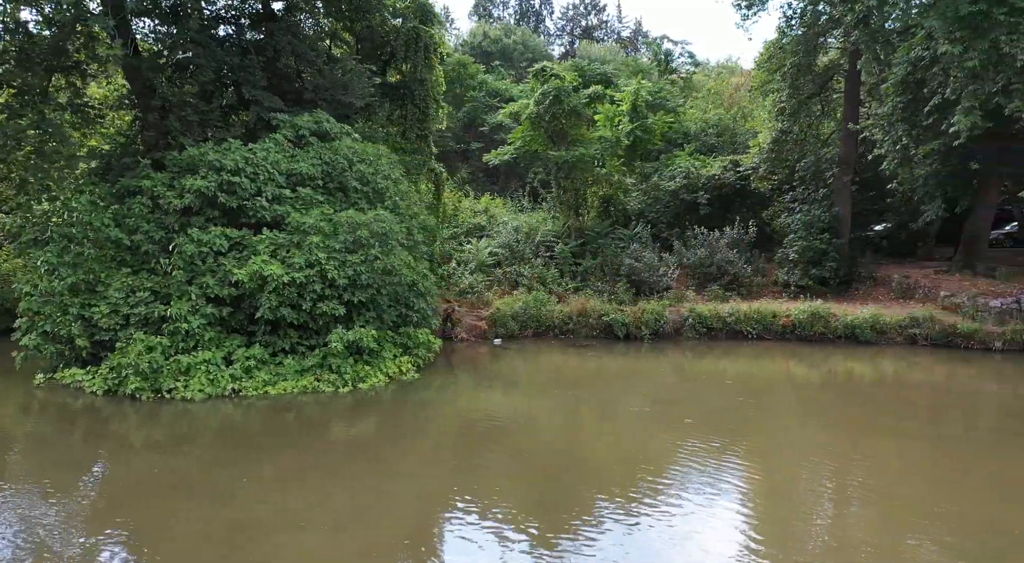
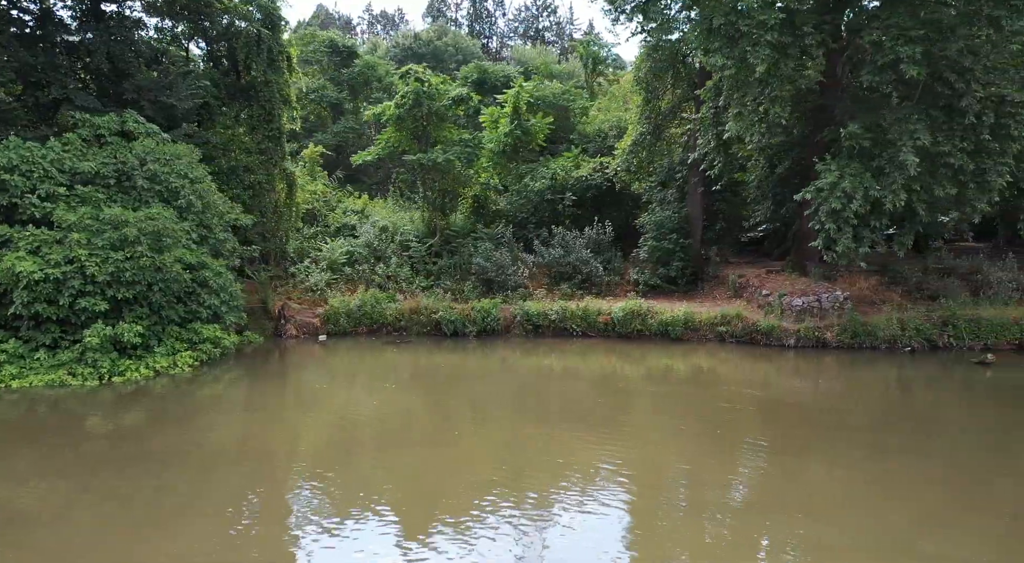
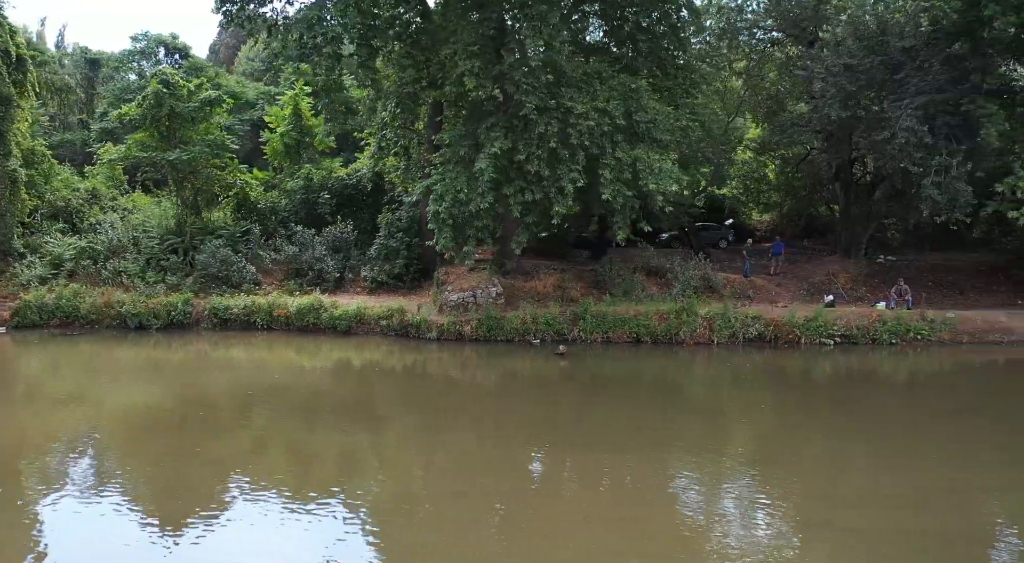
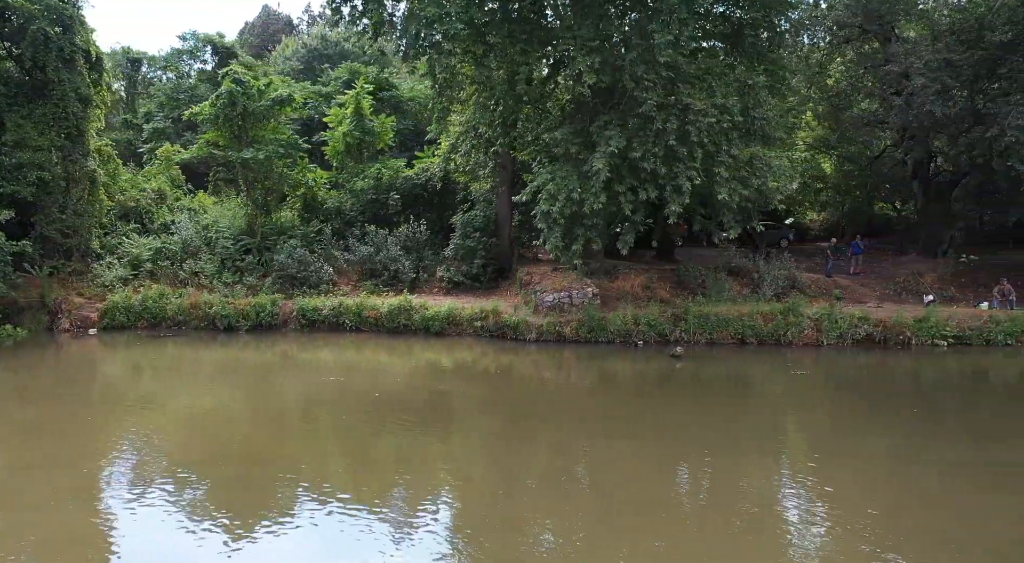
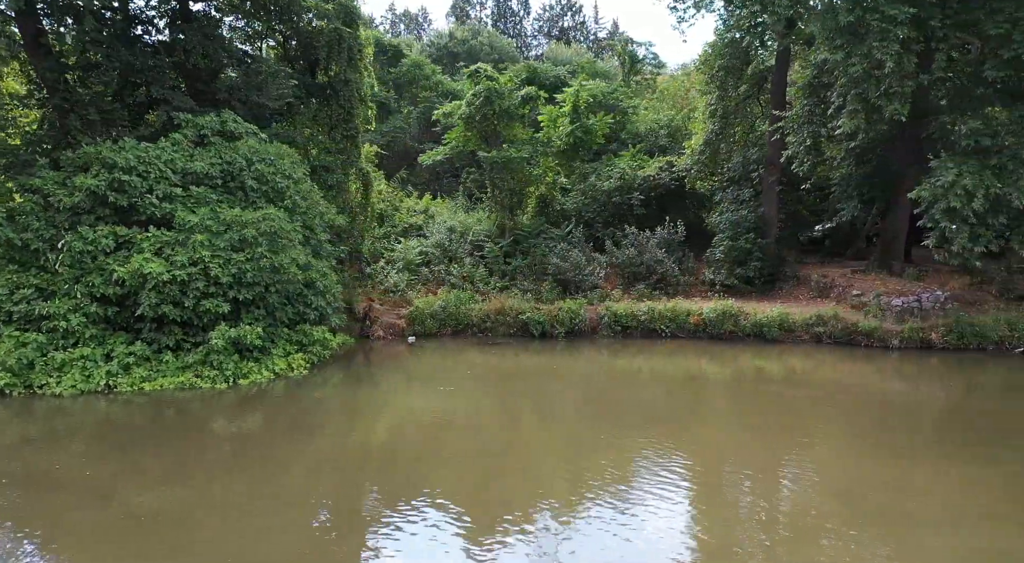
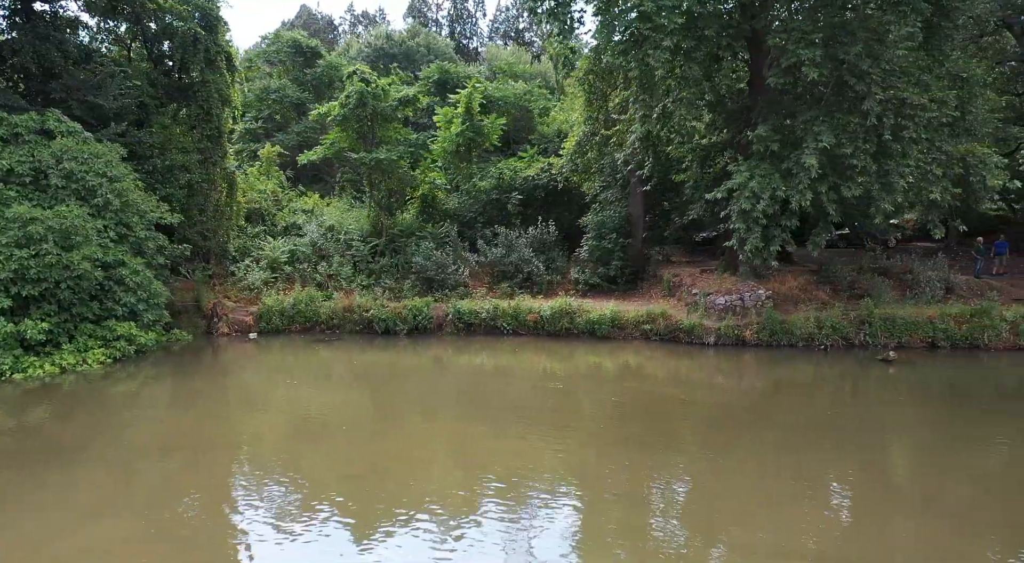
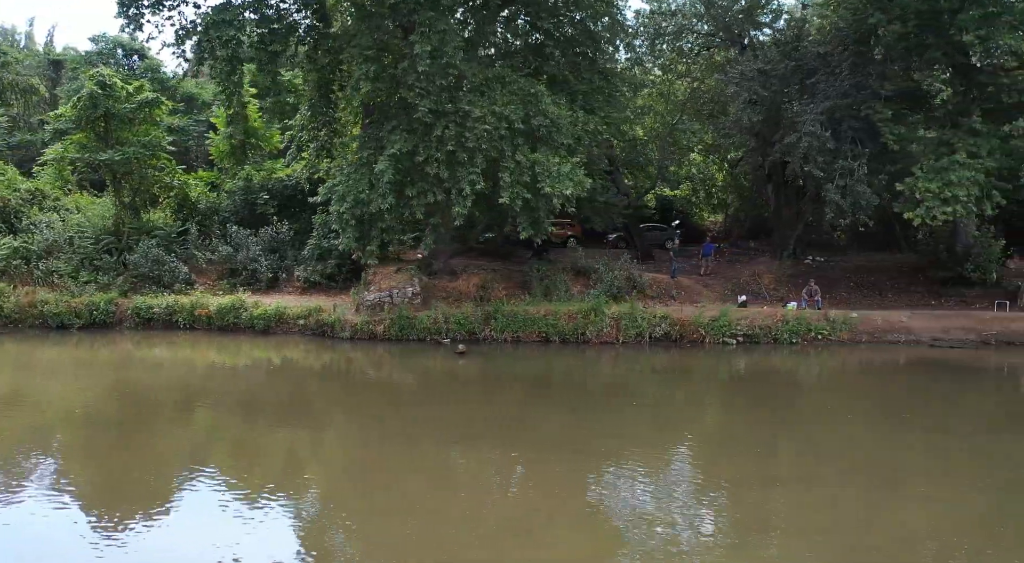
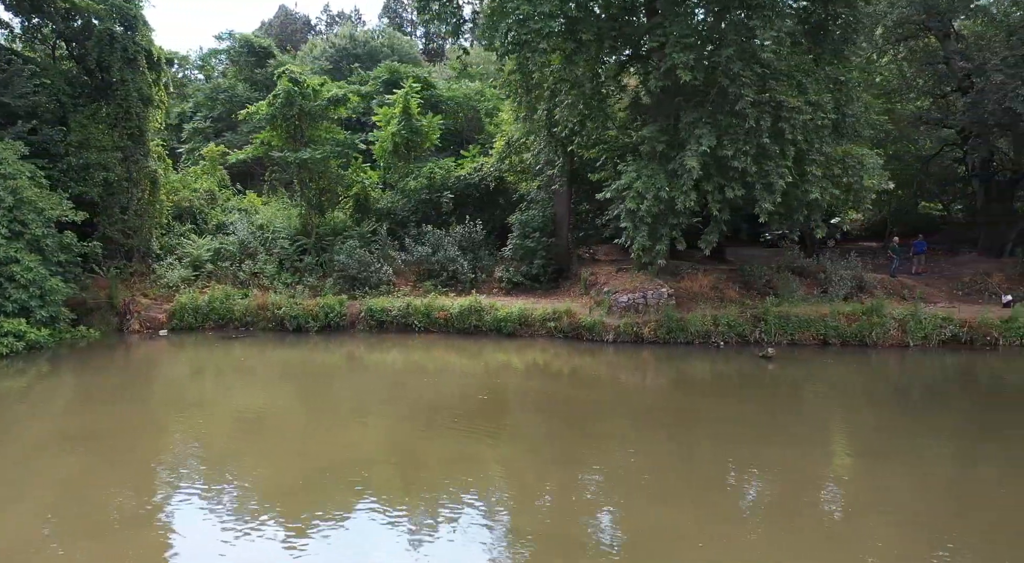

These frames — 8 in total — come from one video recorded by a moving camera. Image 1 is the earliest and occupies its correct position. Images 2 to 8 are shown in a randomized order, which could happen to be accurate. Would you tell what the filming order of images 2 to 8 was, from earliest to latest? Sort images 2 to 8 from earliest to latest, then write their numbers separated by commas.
5, 2, 6, 8, 4, 3, 7
